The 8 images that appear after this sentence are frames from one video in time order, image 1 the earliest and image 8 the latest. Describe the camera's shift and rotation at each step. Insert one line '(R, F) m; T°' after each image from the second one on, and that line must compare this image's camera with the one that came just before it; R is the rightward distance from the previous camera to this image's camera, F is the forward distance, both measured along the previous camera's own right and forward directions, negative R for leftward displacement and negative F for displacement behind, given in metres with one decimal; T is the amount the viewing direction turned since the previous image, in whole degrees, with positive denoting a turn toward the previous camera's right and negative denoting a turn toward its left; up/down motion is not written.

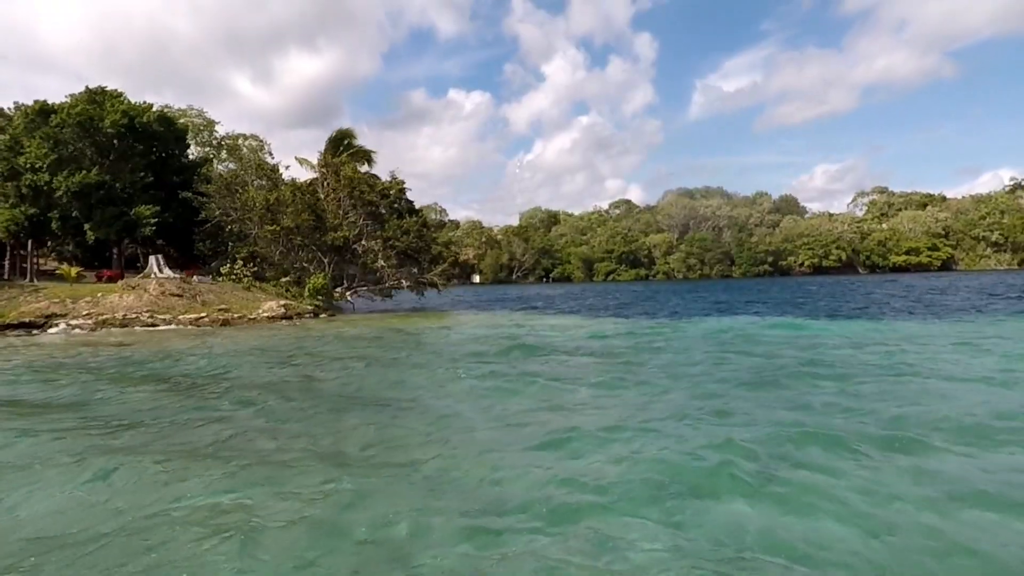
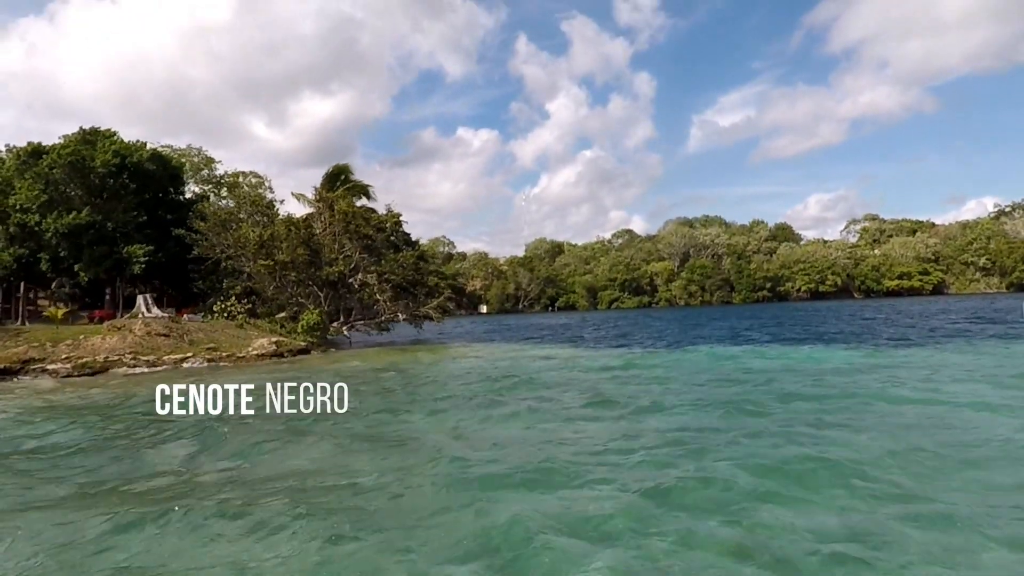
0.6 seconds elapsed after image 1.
(0.0, 0.0) m; 0°
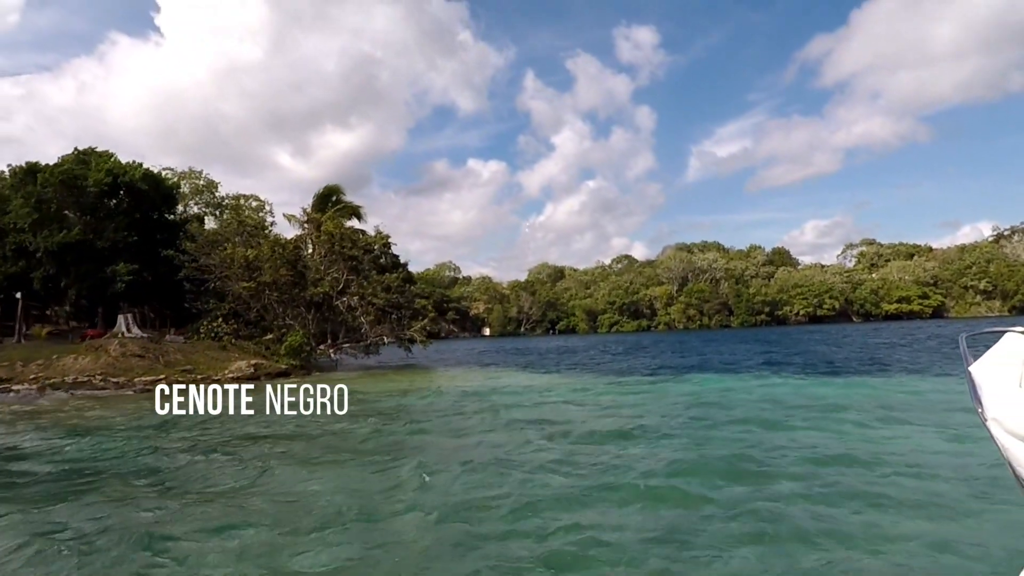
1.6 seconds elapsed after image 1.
(+0.1, 0.0) m; 0°
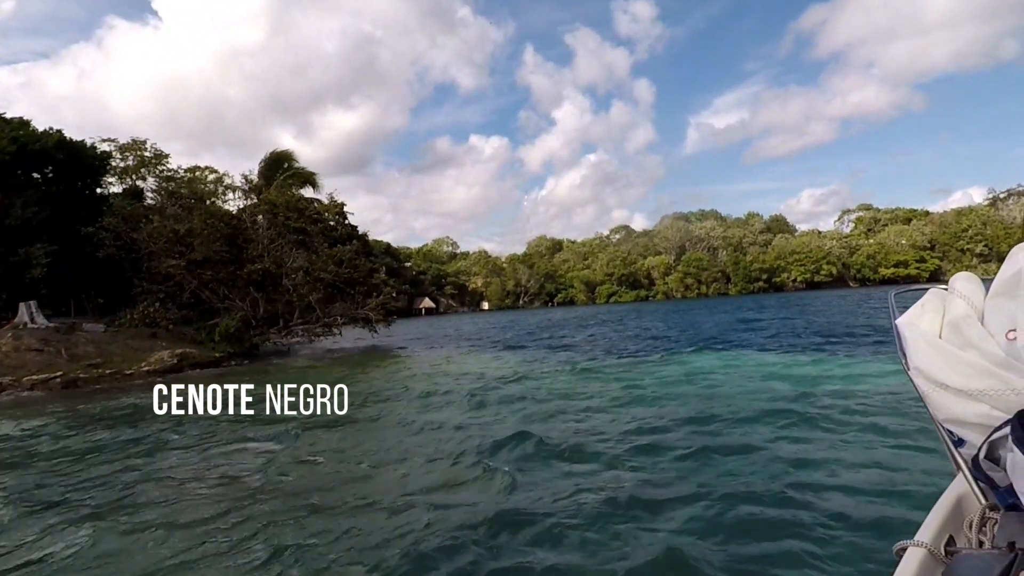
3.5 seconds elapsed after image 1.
(-0.1, -0.1) m; 0°
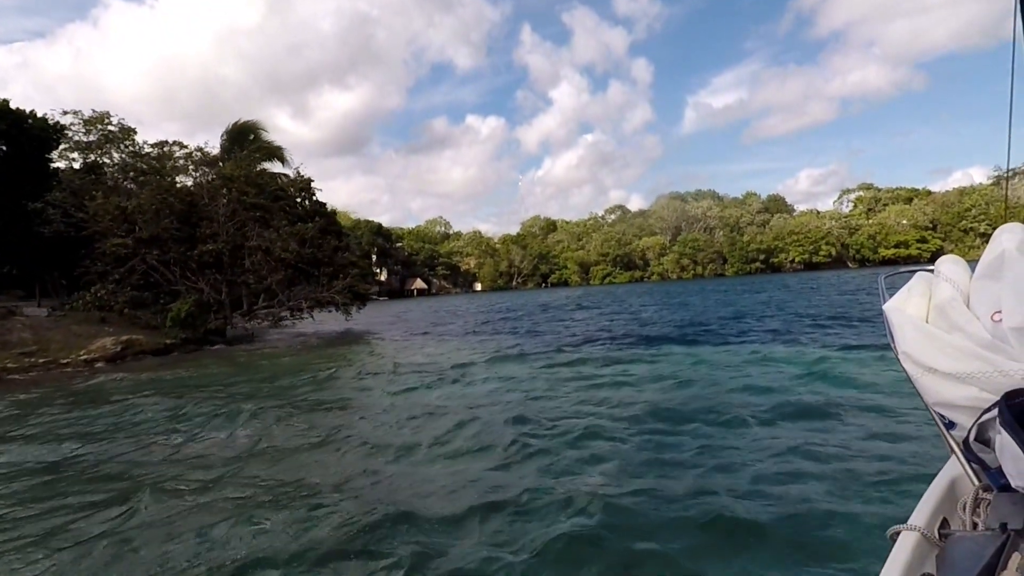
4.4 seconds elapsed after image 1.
(+0.4, +1.1) m; 0°
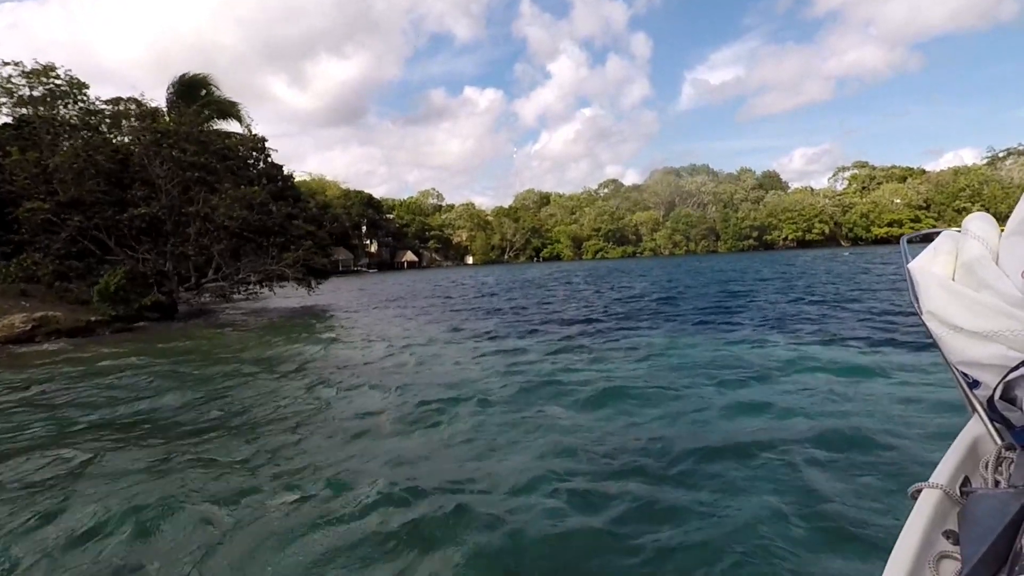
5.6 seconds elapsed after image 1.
(+0.1, +0.3) m; +1°
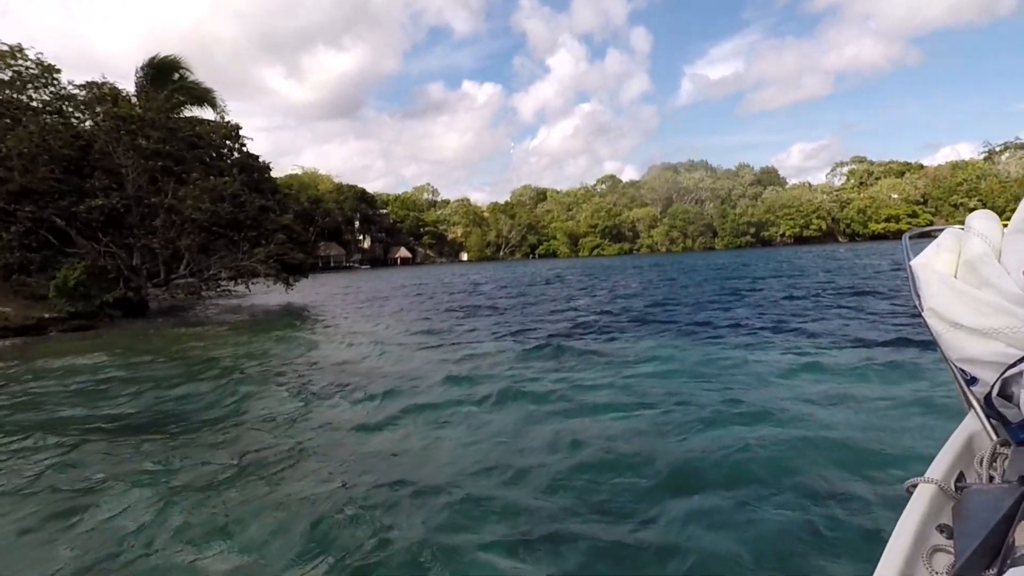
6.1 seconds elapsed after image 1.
(+0.2, +0.2) m; 0°
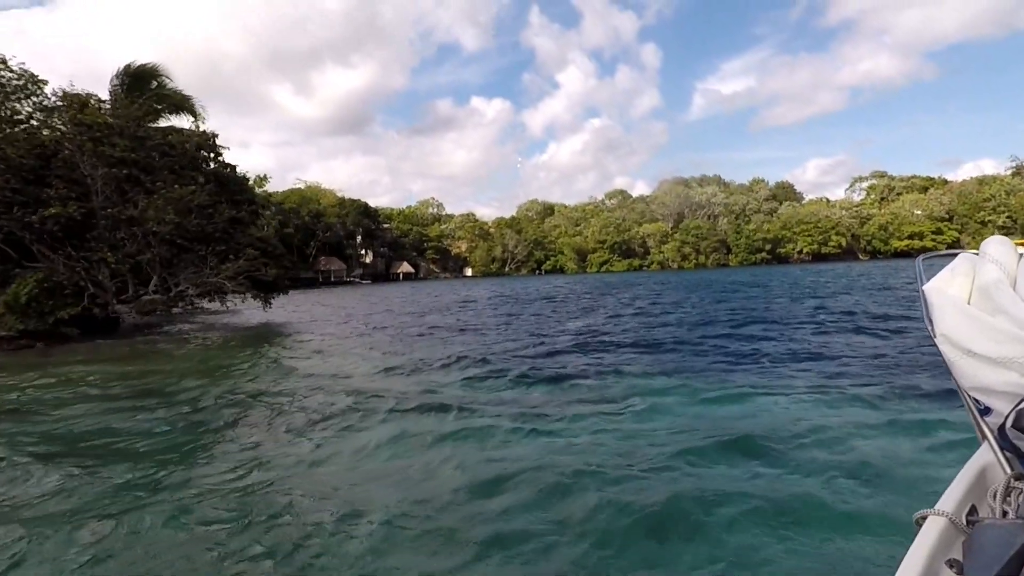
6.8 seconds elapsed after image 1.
(+0.4, +1.6) m; -1°
